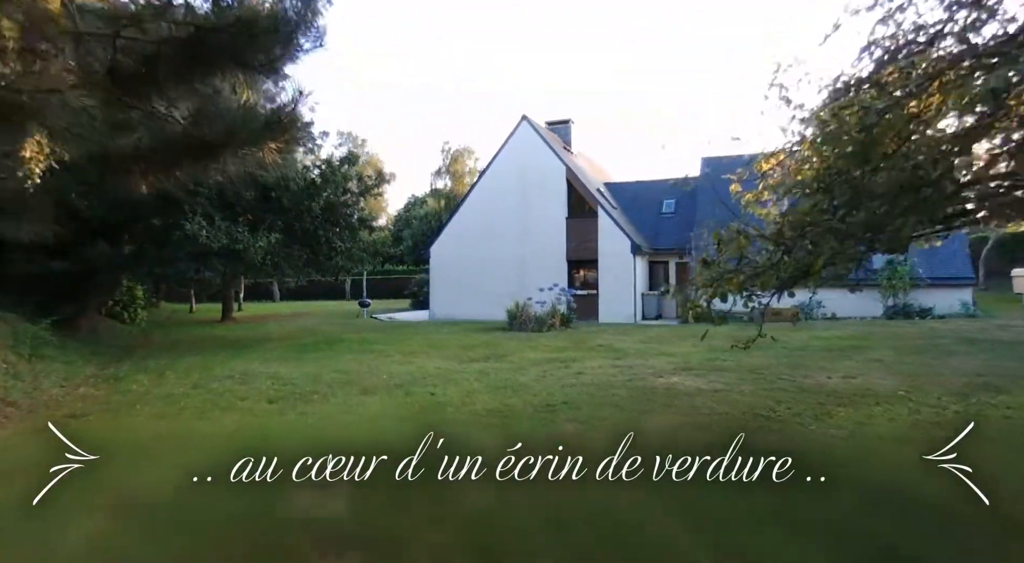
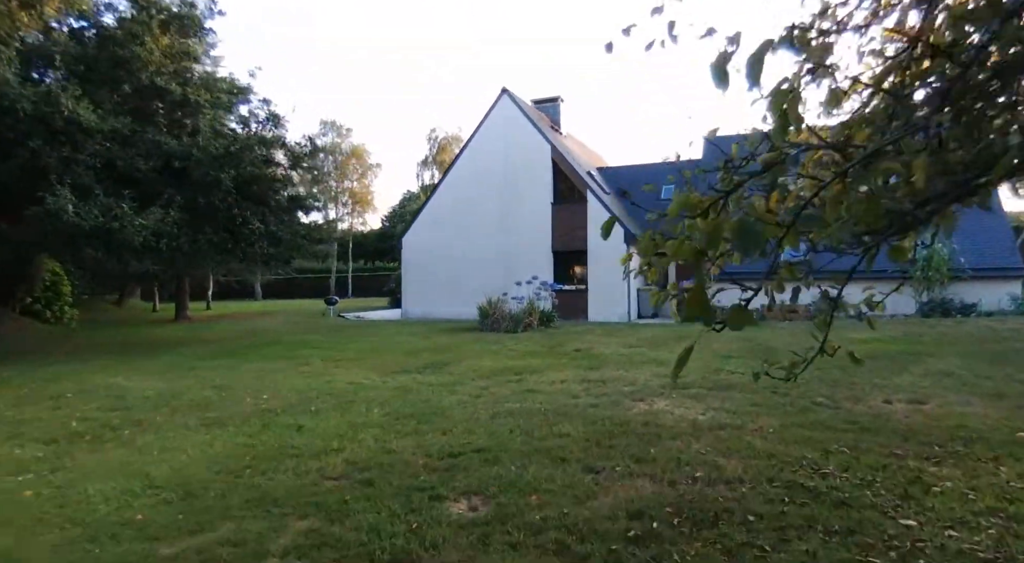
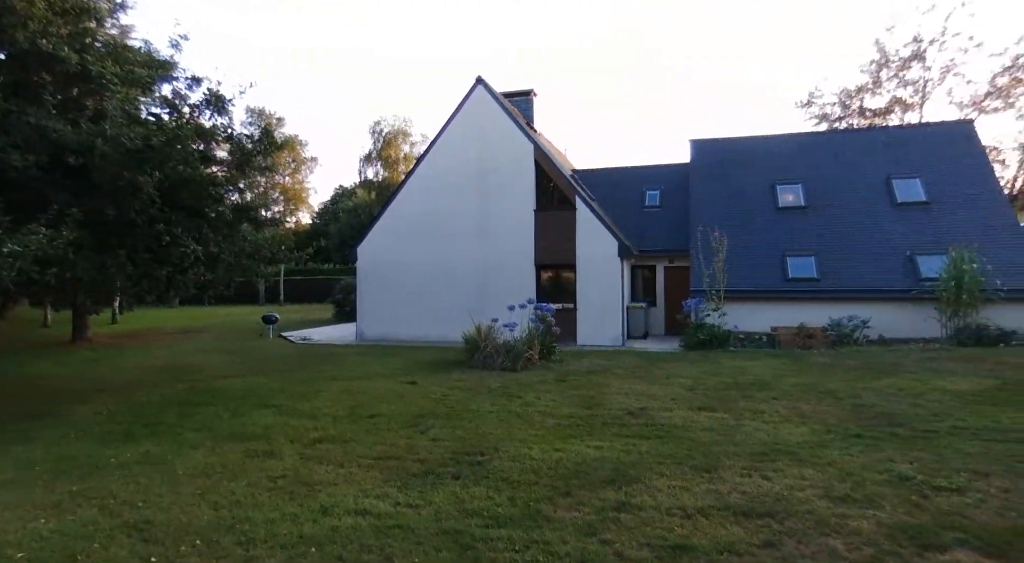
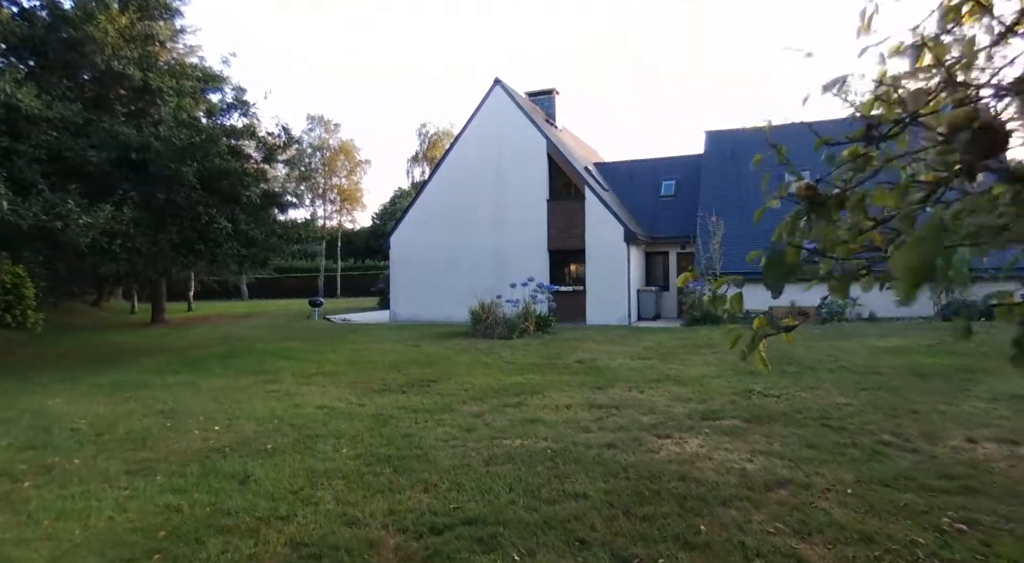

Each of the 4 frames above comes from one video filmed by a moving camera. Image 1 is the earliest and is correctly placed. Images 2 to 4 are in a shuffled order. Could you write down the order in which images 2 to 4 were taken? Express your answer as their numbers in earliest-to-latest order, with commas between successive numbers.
2, 4, 3
